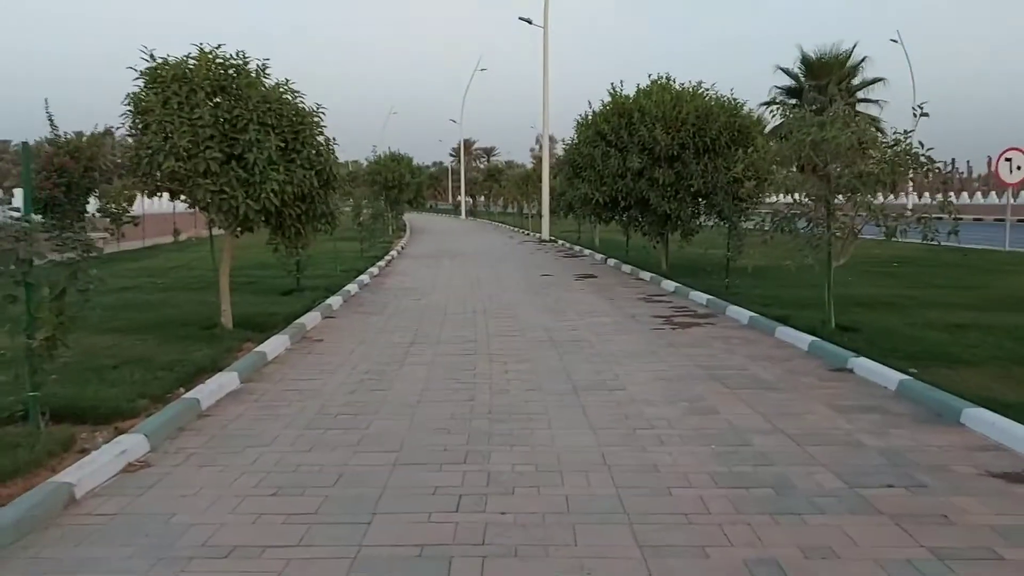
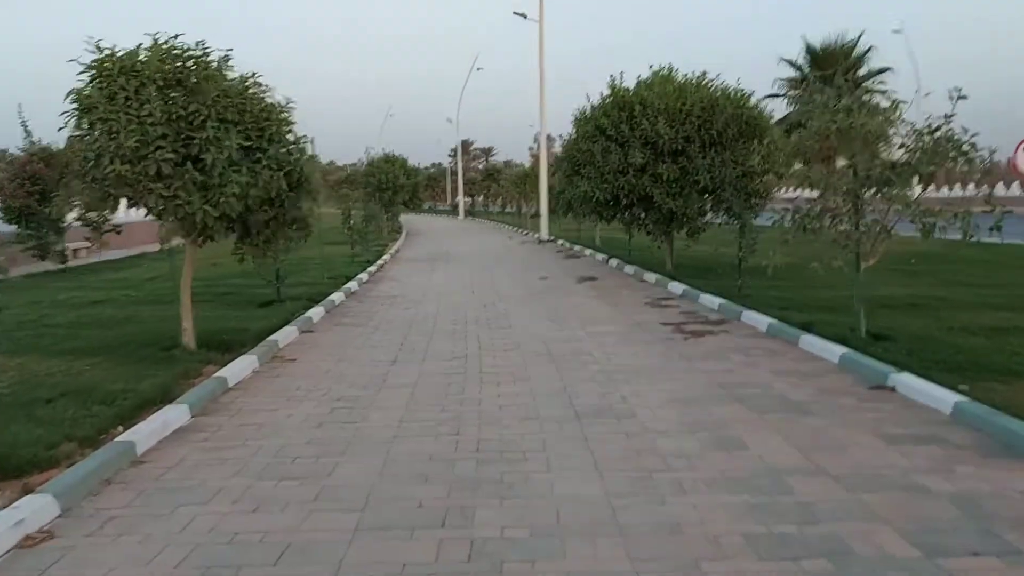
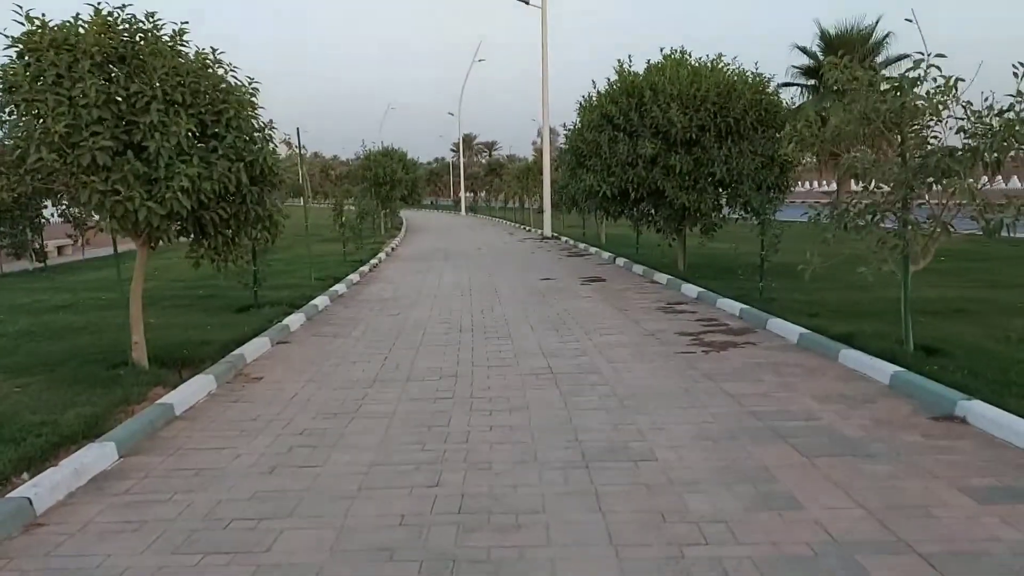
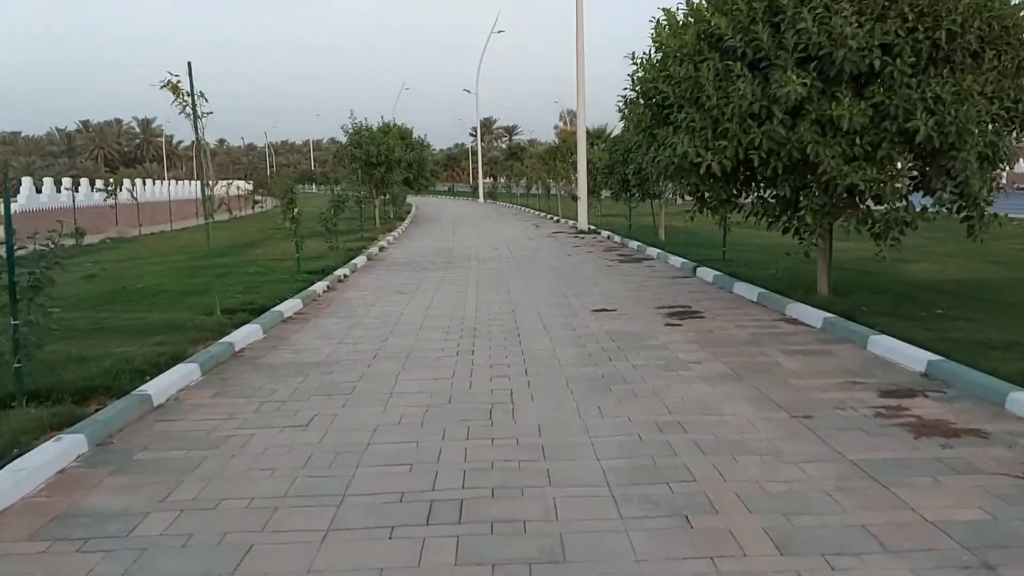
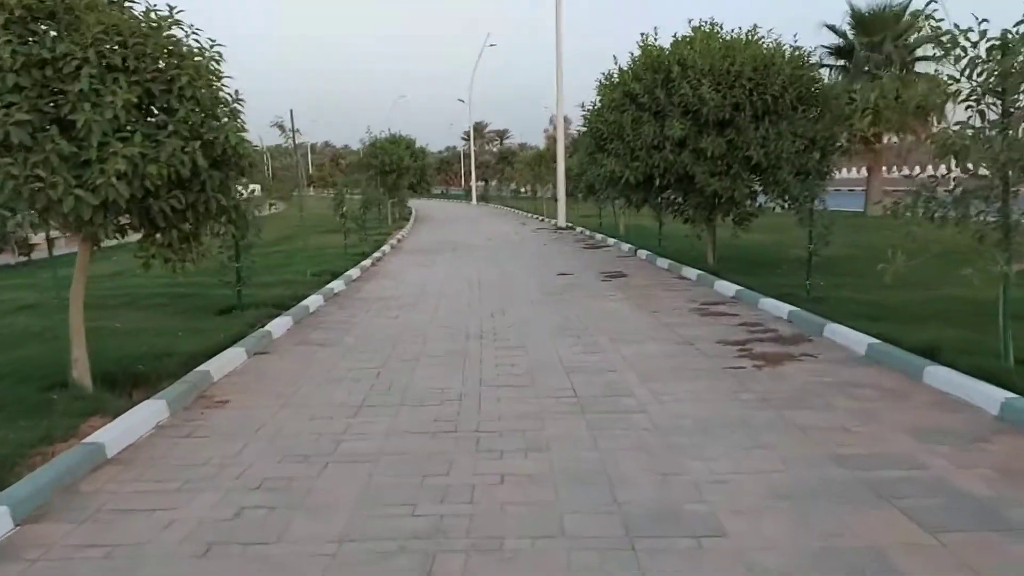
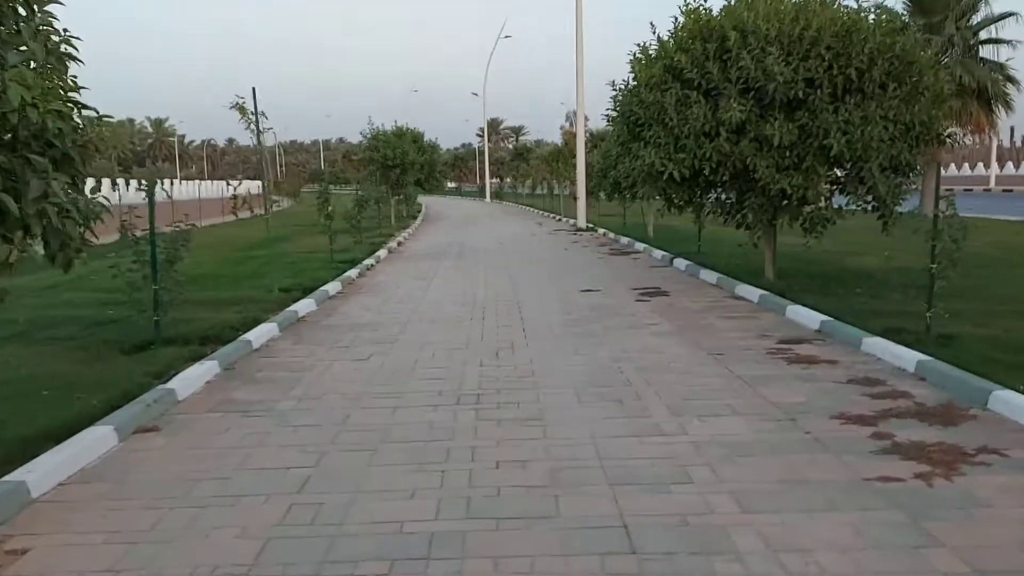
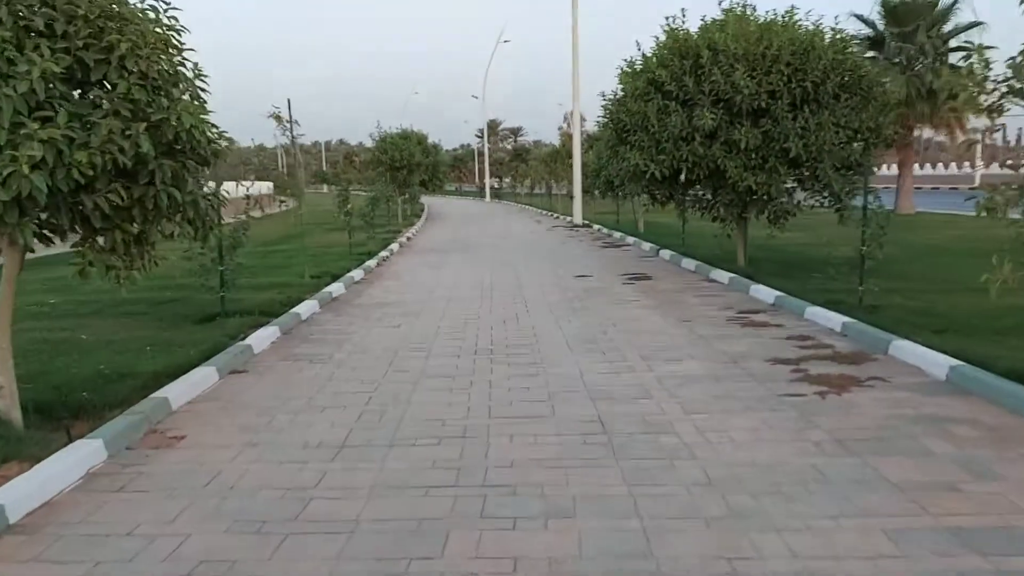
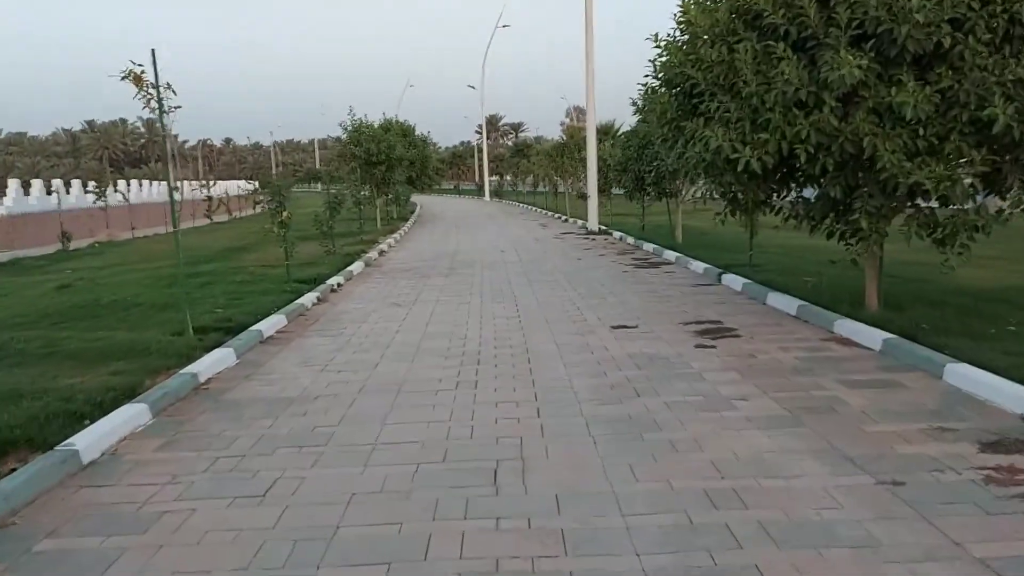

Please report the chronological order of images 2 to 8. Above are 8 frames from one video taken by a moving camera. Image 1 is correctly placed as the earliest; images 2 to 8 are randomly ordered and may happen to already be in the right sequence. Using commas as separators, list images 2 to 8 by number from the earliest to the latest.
2, 3, 5, 7, 6, 4, 8
